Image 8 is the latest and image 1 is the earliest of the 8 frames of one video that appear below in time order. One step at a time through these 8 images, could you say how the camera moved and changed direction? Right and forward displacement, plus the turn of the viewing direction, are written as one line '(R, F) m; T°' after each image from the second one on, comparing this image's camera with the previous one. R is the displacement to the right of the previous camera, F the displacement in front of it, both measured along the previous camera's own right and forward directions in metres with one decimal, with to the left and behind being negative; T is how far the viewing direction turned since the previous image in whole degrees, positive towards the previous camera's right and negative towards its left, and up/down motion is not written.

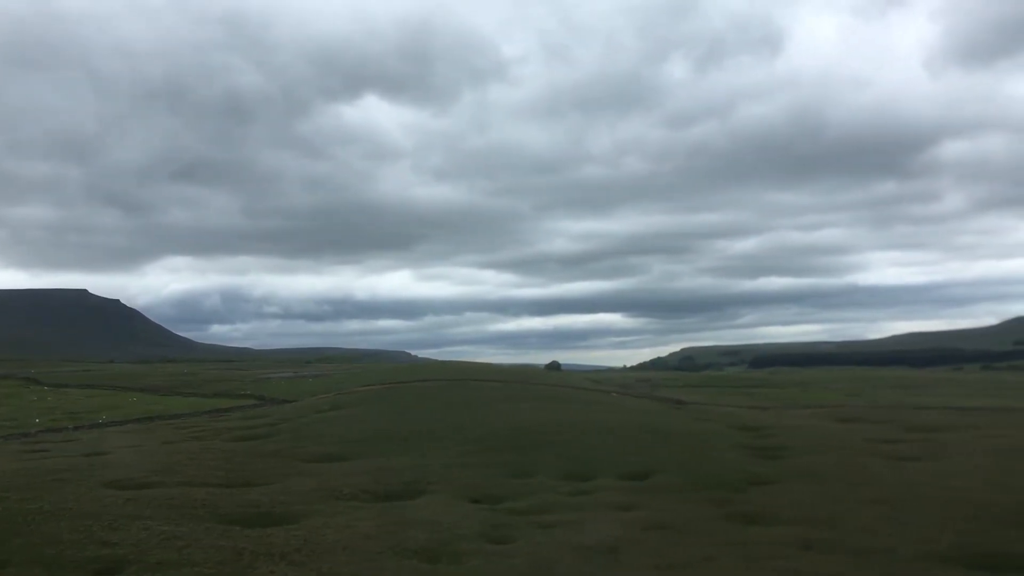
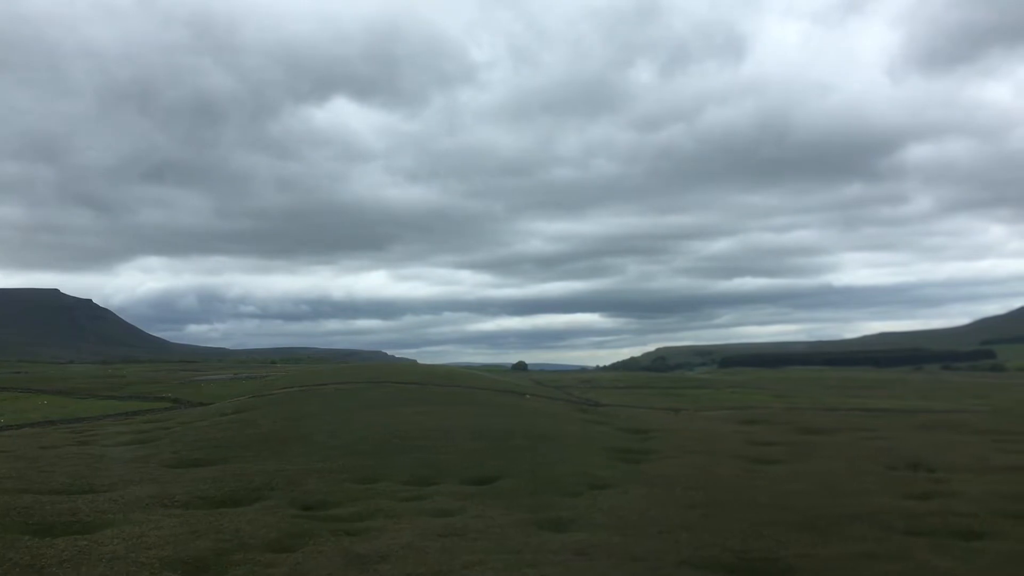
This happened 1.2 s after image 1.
(+5.7, +0.1) m; +2°
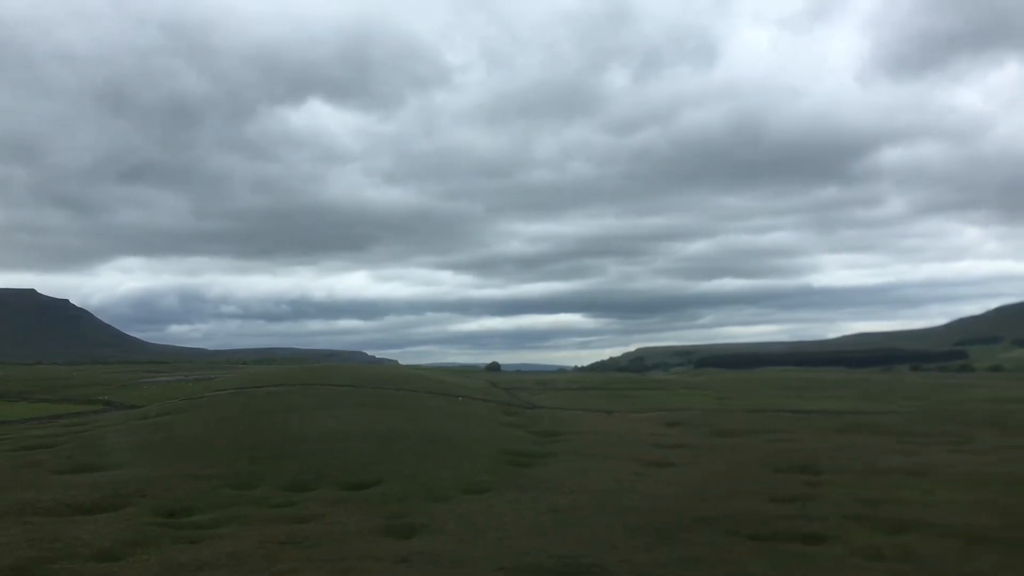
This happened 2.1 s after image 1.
(+4.5, 0.0) m; +1°
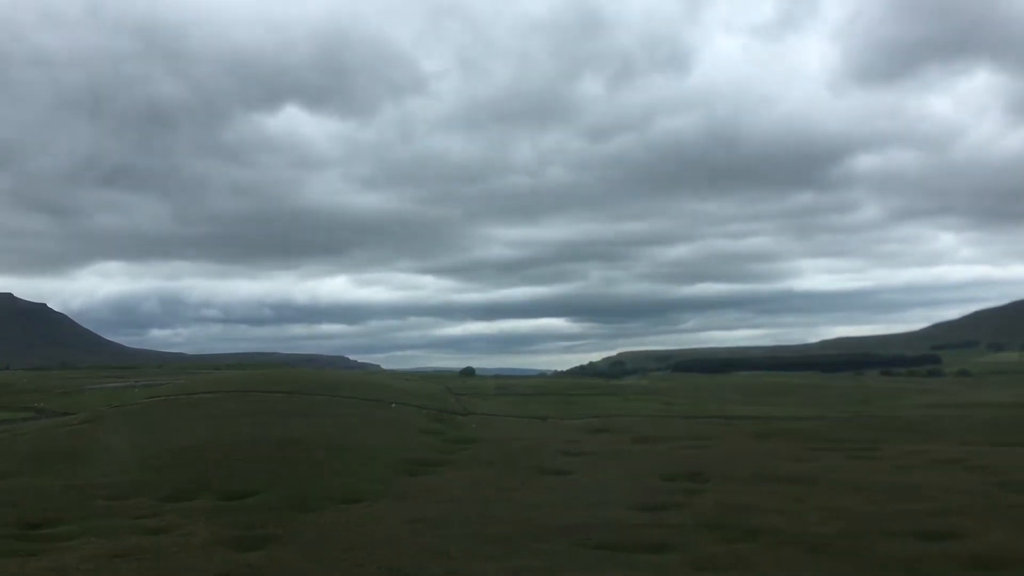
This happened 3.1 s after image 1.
(+4.3, +0.1) m; +1°
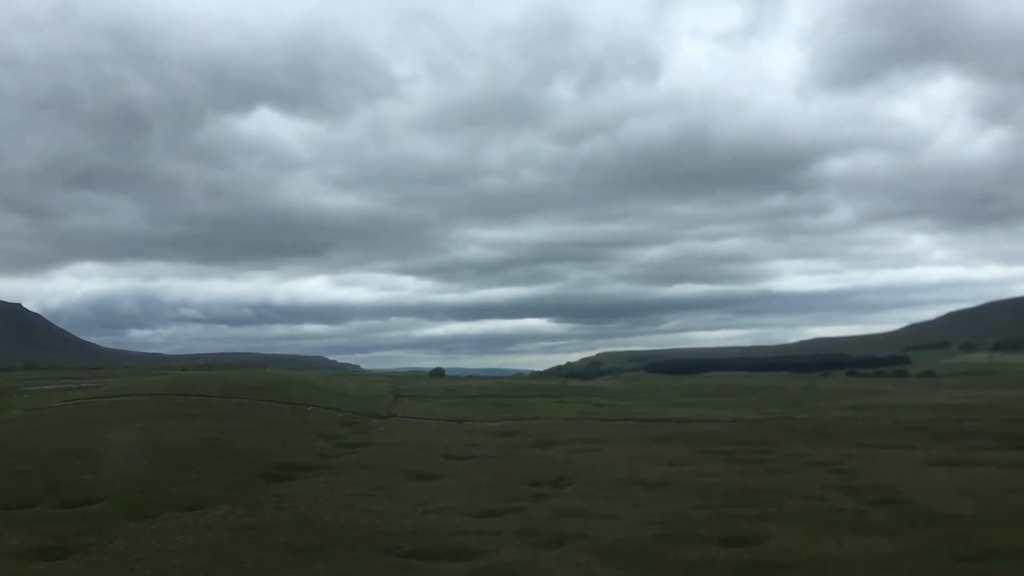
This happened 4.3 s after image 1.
(+5.5, +0.1) m; +1°
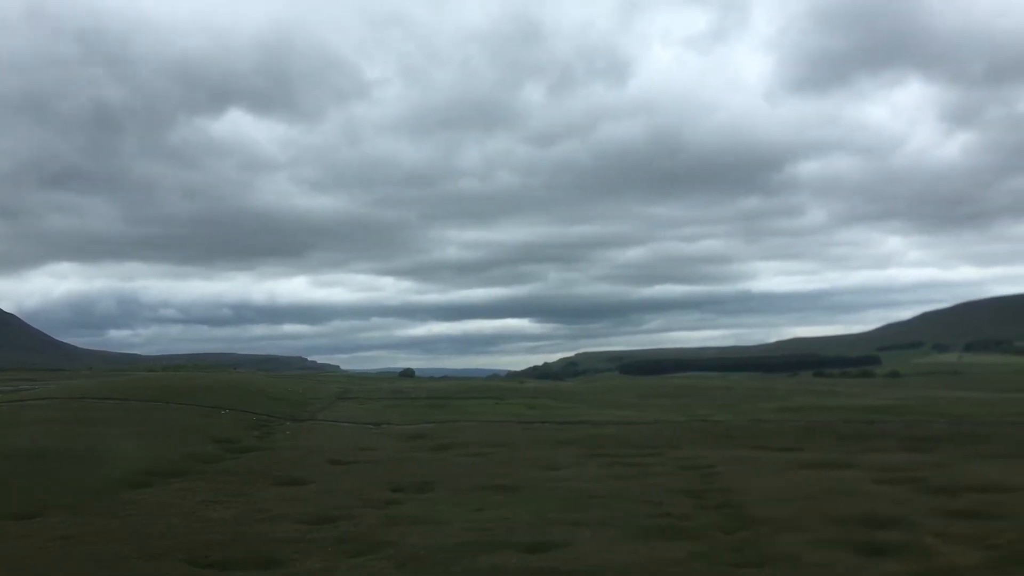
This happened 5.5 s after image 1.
(+5.5, 0.0) m; +1°
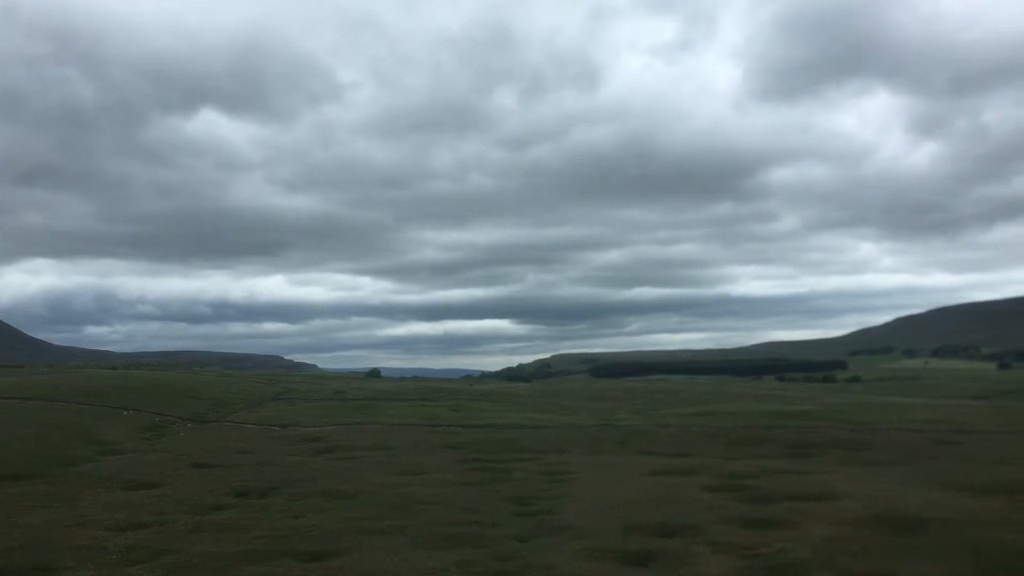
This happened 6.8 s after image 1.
(+6.1, +0.1) m; +1°
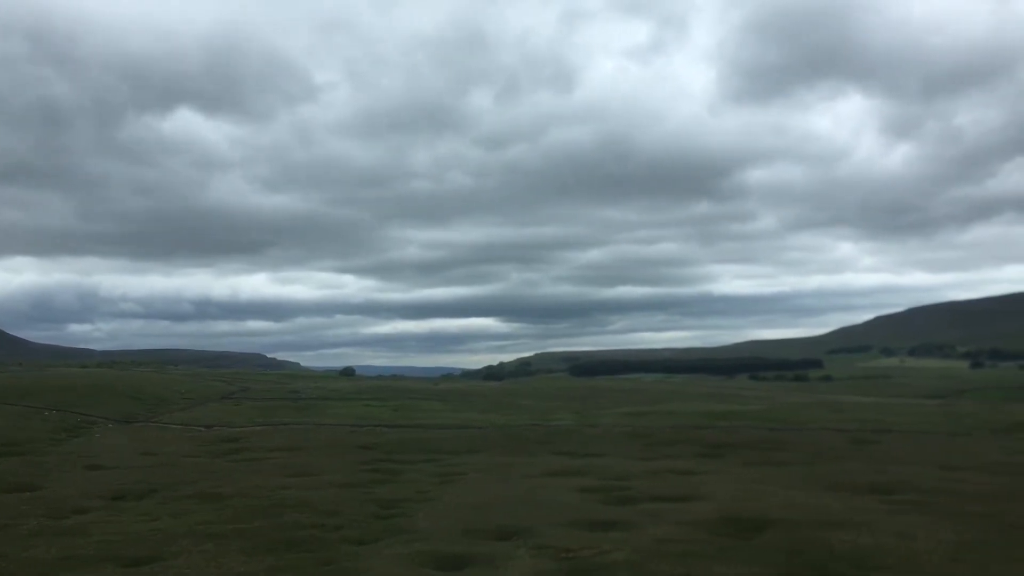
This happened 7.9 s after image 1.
(+4.8, 0.0) m; +1°
